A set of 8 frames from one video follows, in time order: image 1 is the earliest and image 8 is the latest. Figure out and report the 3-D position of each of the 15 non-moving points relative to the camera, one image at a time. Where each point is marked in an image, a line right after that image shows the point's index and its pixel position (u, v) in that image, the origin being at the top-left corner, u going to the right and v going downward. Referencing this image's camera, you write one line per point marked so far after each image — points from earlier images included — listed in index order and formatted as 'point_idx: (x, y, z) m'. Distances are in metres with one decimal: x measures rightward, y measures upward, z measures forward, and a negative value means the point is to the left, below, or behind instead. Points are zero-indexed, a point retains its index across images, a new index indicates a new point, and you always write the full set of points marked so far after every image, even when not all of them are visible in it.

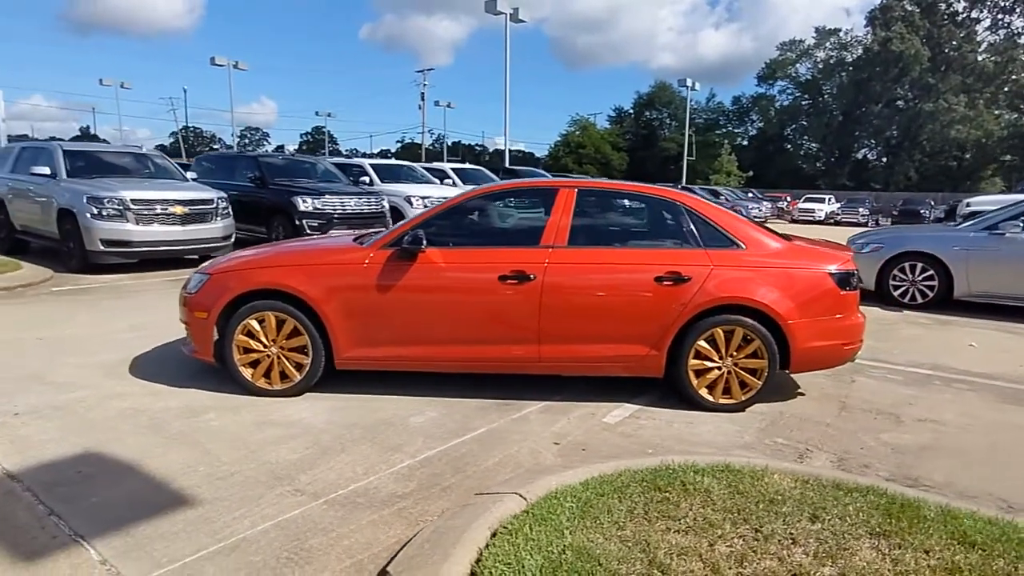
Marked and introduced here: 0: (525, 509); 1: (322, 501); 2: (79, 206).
0: (0.0, -1.1, +3.2) m
1: (-1.1, -1.2, +3.7) m
2: (-7.8, +1.5, +11.6) m
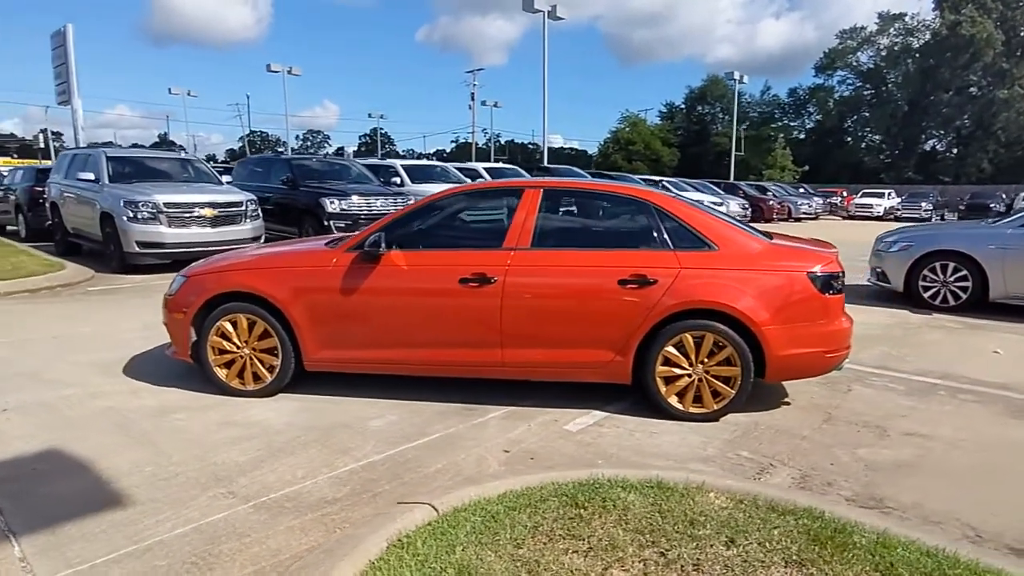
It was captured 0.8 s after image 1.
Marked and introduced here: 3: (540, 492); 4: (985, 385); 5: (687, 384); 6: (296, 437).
0: (-0.4, -1.1, +3.1) m
1: (-1.5, -1.2, +3.7) m
2: (-7.5, +1.5, +12.2) m
3: (+0.1, -1.1, +3.4) m
4: (+4.0, -0.8, +5.5) m
5: (+1.3, -0.7, +4.8) m
6: (-1.6, -1.1, +4.6) m
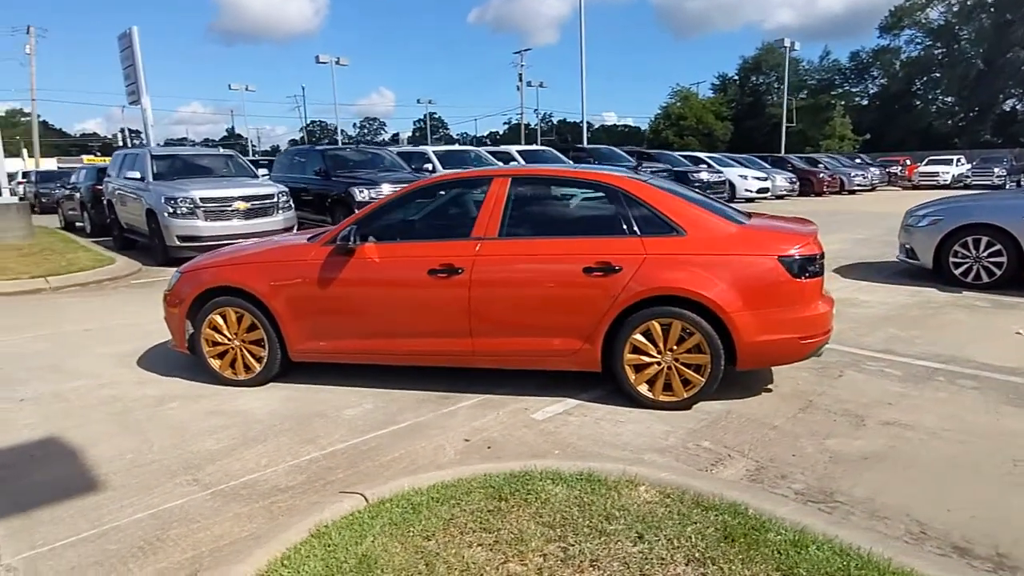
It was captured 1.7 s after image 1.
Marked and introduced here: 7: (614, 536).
0: (-0.8, -1.1, +3.2) m
1: (-1.8, -1.2, +3.9) m
2: (-7.1, +1.6, +12.9) m
3: (-0.2, -1.0, +3.4) m
4: (+3.8, -0.7, +5.1) m
5: (+1.1, -0.6, +4.7) m
6: (-1.8, -1.0, +4.8) m
7: (+0.5, -1.1, +2.9) m
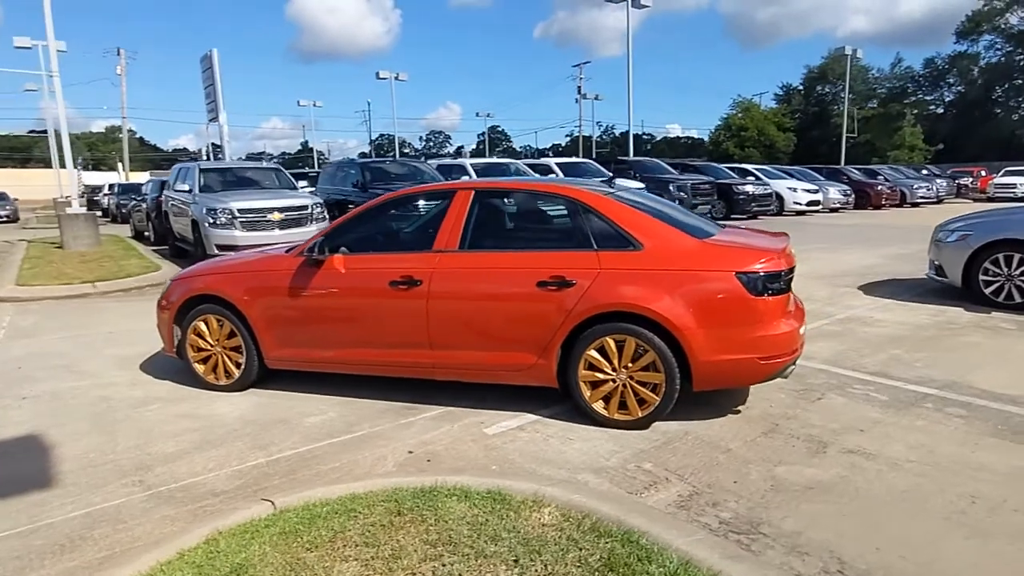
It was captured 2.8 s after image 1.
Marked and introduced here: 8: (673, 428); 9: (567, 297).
0: (-1.3, -1.2, +3.3) m
1: (-2.3, -1.3, +4.0) m
2: (-6.5, +1.5, +13.5) m
3: (-0.7, -1.1, +3.4) m
4: (+3.4, -0.8, +4.7) m
5: (+0.7, -0.7, +4.6) m
6: (-2.1, -1.1, +4.9) m
7: (-0.1, -1.2, +2.8) m
8: (+1.1, -1.0, +4.5) m
9: (+0.4, -0.1, +4.5) m
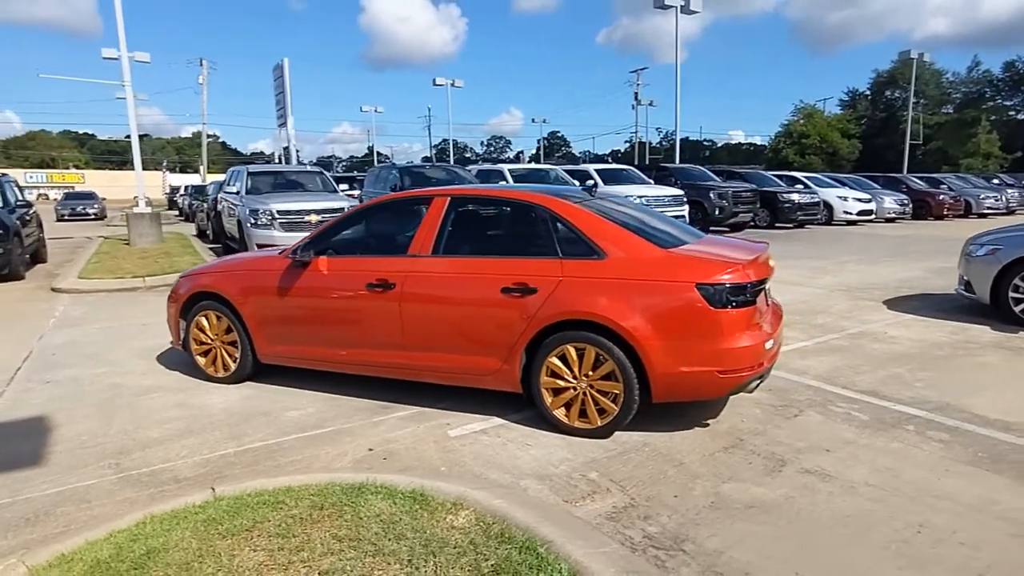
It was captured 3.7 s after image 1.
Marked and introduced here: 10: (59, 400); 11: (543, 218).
0: (-1.7, -1.2, +3.4) m
1: (-2.6, -1.2, +4.3) m
2: (-5.9, +1.6, +14.1) m
3: (-1.1, -1.1, +3.5) m
4: (+3.2, -0.9, +4.4) m
5: (+0.4, -0.8, +4.5) m
6: (-2.4, -1.1, +5.2) m
7: (-0.5, -1.2, +2.8) m
8: (+0.8, -1.0, +4.4) m
9: (+0.1, -0.1, +4.5) m
10: (-4.2, -1.0, +6.0) m
11: (+0.2, +0.5, +4.8) m
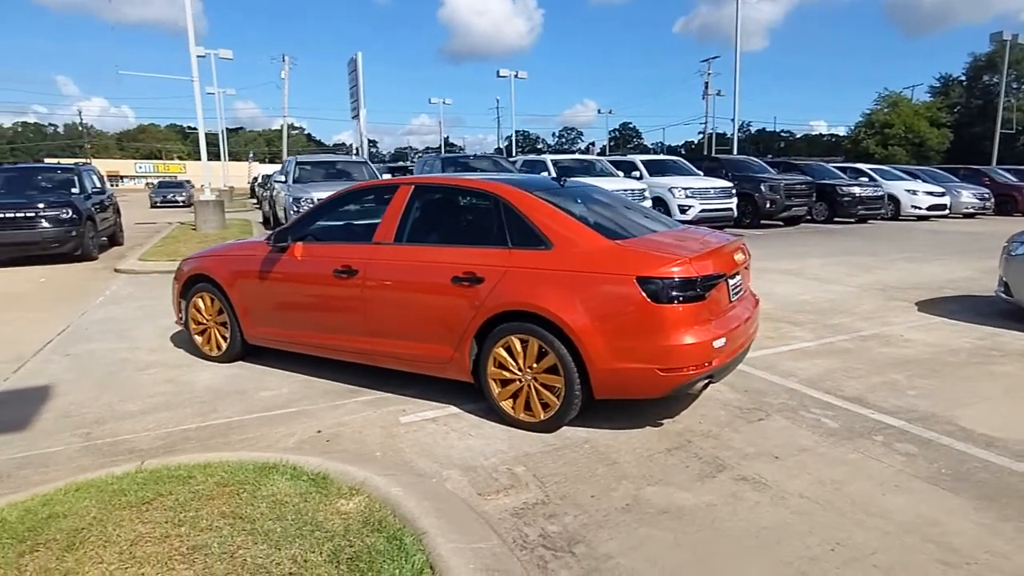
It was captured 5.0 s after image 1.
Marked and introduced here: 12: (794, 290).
0: (-2.2, -1.0, +3.6) m
1: (-3.0, -1.1, +4.5) m
2: (-5.1, +1.9, +14.6) m
3: (-1.6, -1.0, +3.5) m
4: (+2.7, -0.9, +4.0) m
5: (0.0, -0.7, +4.4) m
6: (-2.7, -0.9, +5.4) m
7: (-1.1, -1.1, +2.8) m
8: (+0.4, -1.0, +4.3) m
9: (-0.2, 0.0, +4.5) m
10: (-4.4, -0.8, +6.4) m
11: (-0.1, +0.6, +4.7) m
12: (+3.8, 0.0, +8.6) m
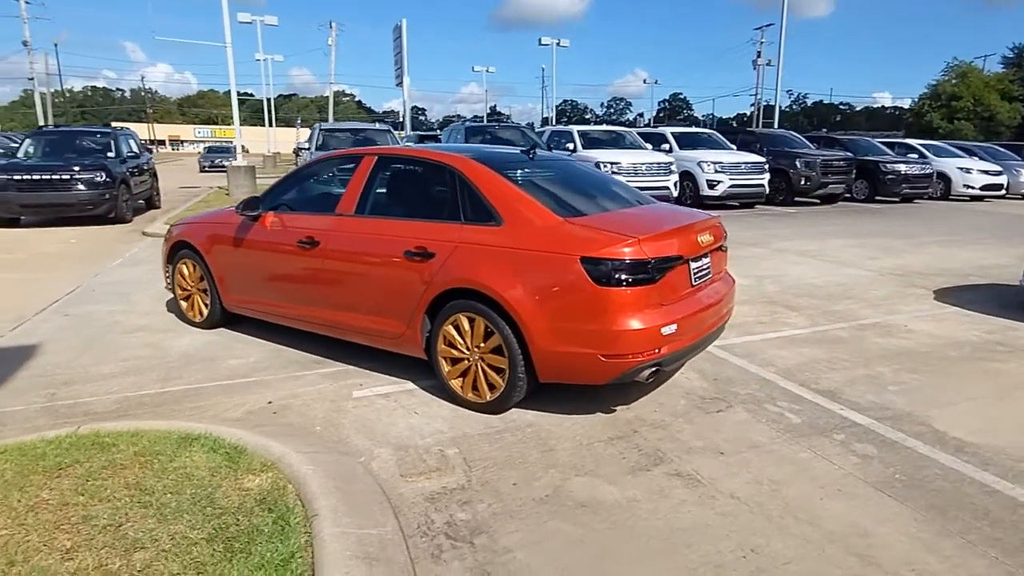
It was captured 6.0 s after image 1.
0: (-2.6, -0.8, +3.6) m
1: (-3.3, -0.8, +4.6) m
2: (-4.6, +2.7, +14.7) m
3: (-2.0, -0.8, +3.5) m
4: (+2.4, -0.9, +3.7) m
5: (-0.3, -0.5, +4.3) m
6: (-3.0, -0.6, +5.4) m
7: (-1.6, -1.0, +2.8) m
8: (+0.1, -0.8, +4.1) m
9: (-0.6, +0.1, +4.3) m
10: (-4.6, -0.4, +6.5) m
11: (-0.4, +0.8, +4.5) m
12: (+3.7, +0.2, +8.2) m
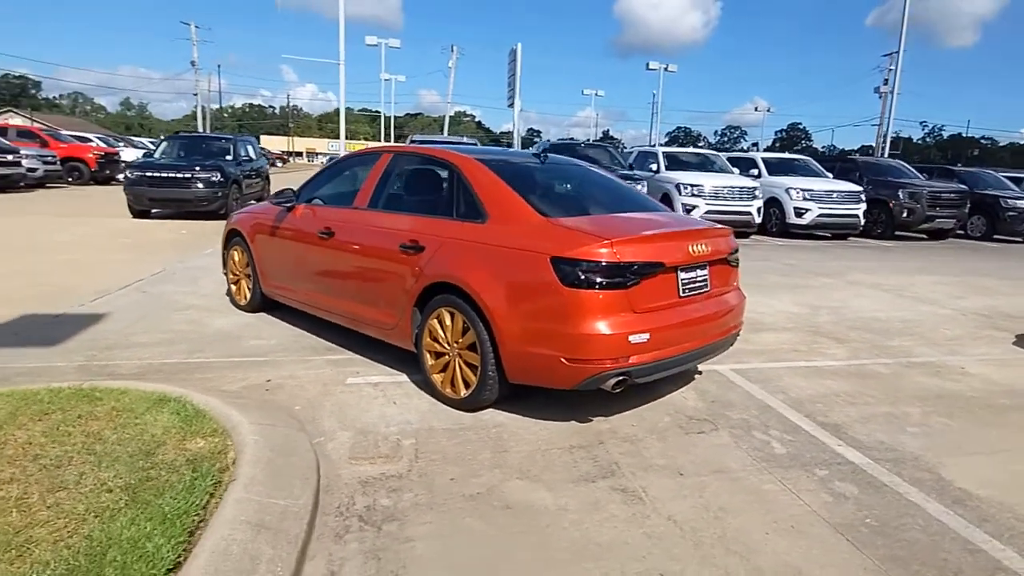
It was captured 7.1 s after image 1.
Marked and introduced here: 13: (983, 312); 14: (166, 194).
0: (-2.8, -0.6, +4.0) m
1: (-3.4, -0.6, +5.1) m
2: (-2.8, +2.6, +15.3) m
3: (-2.3, -0.6, +3.8) m
4: (+2.1, -1.0, +3.2) m
5: (-0.4, -0.5, +4.3) m
6: (-2.9, -0.5, +5.8) m
7: (-2.0, -0.8, +3.0) m
8: (-0.1, -0.8, +4.1) m
9: (-0.6, +0.2, +4.4) m
10: (-4.3, -0.2, +7.2) m
11: (-0.4, +0.8, +4.5) m
12: (+4.2, -0.2, +7.5) m
13: (+5.4, -0.3, +7.3) m
14: (-9.2, +2.5, +17.0) m
